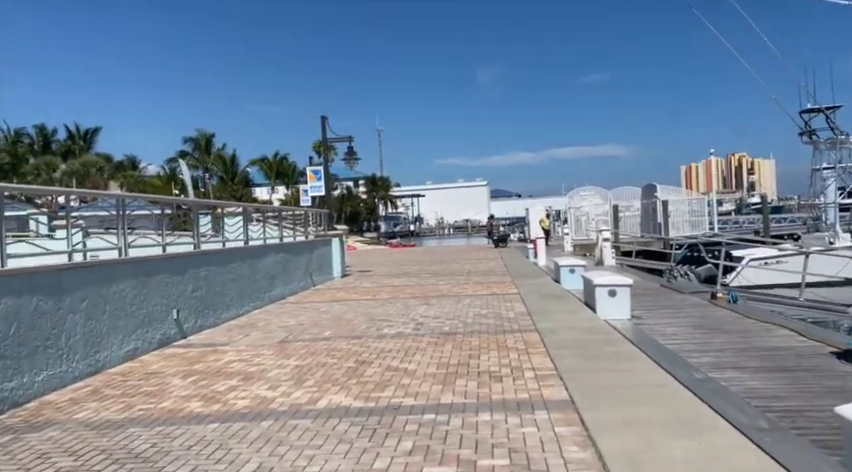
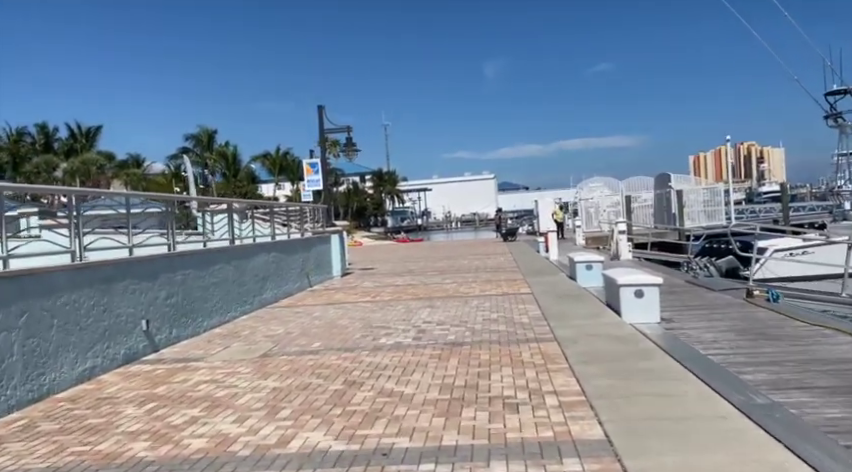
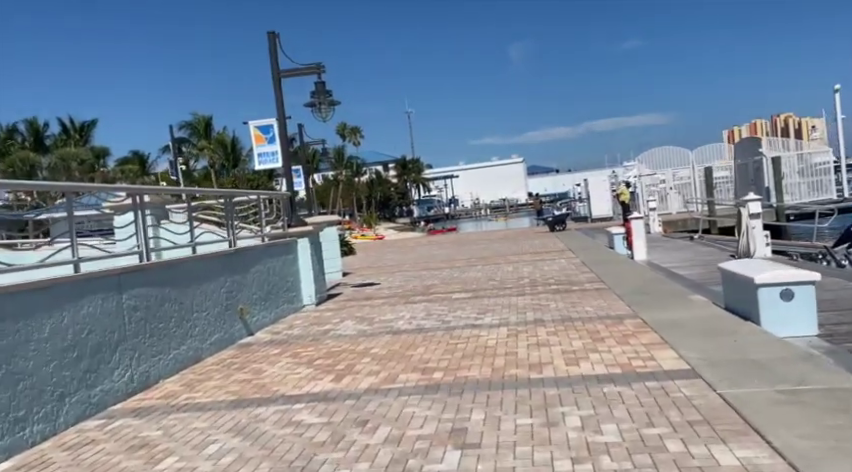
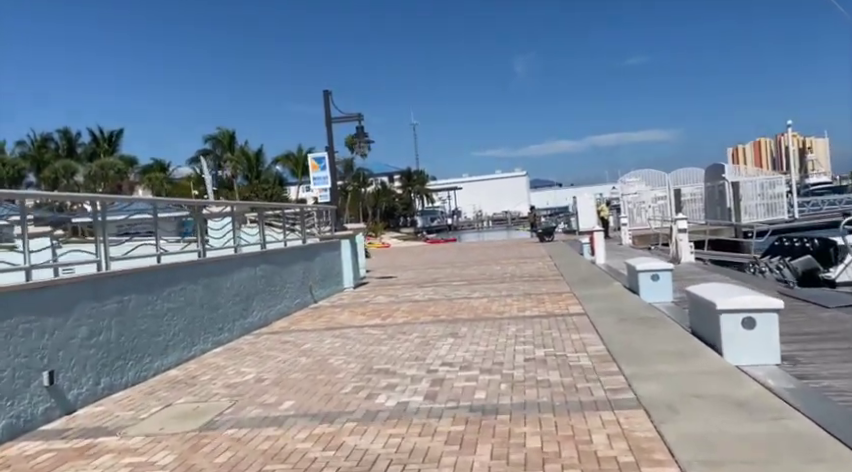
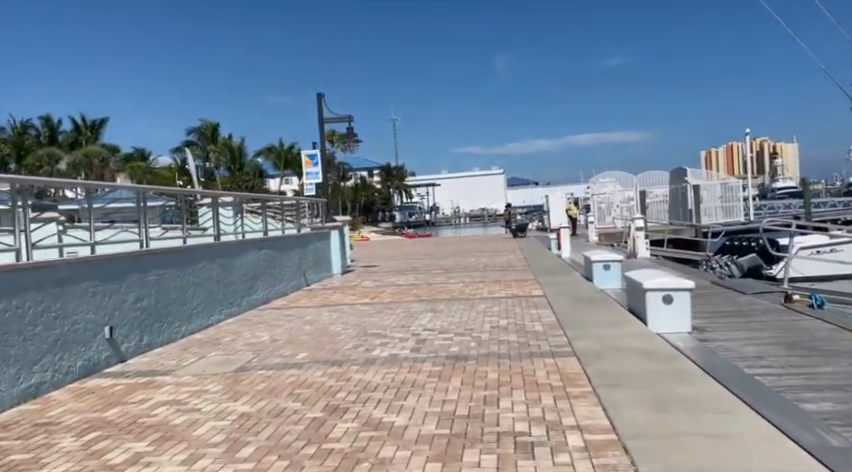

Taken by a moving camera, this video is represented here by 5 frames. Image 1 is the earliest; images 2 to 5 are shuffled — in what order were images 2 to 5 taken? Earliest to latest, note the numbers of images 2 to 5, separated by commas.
2, 5, 4, 3
